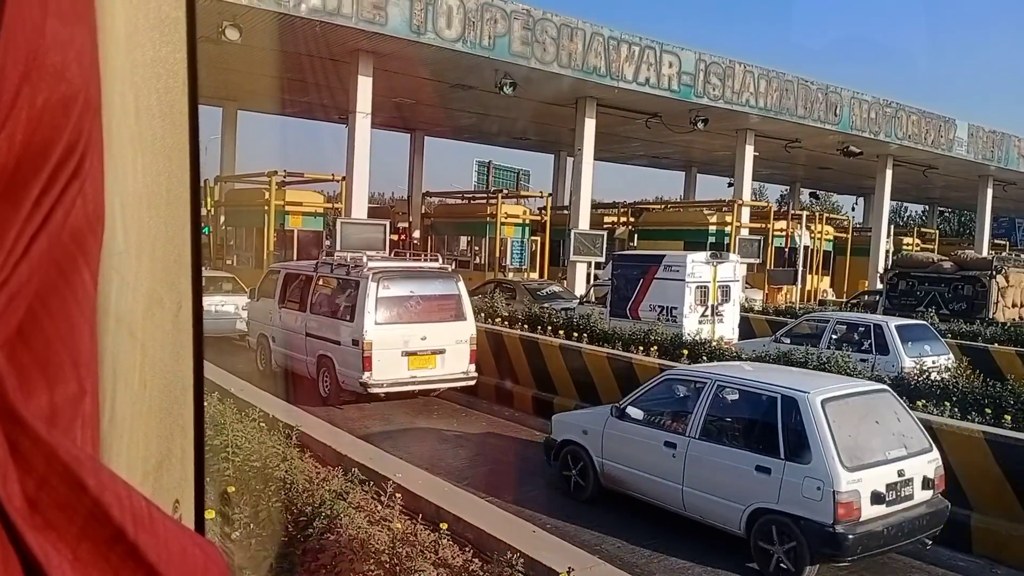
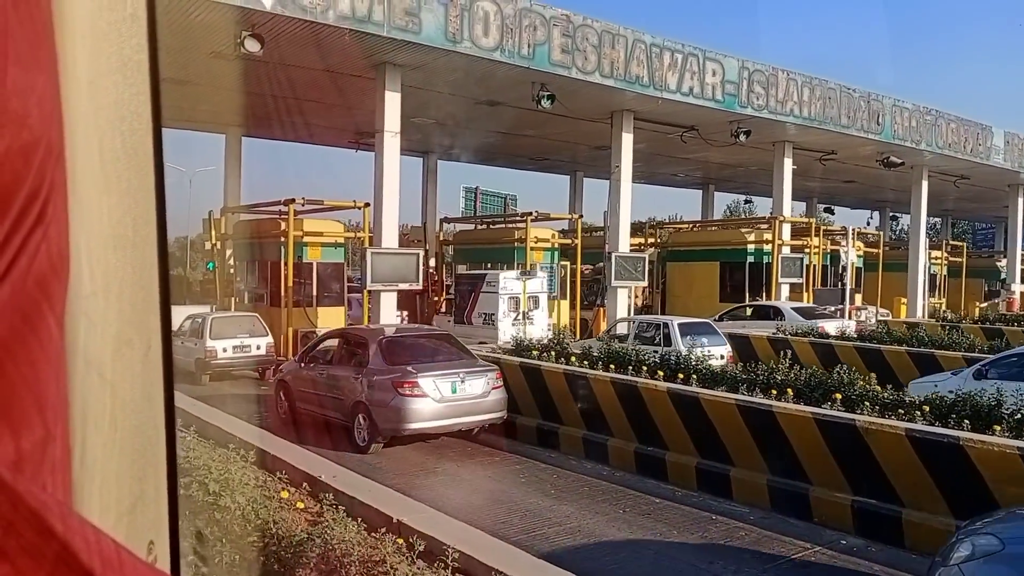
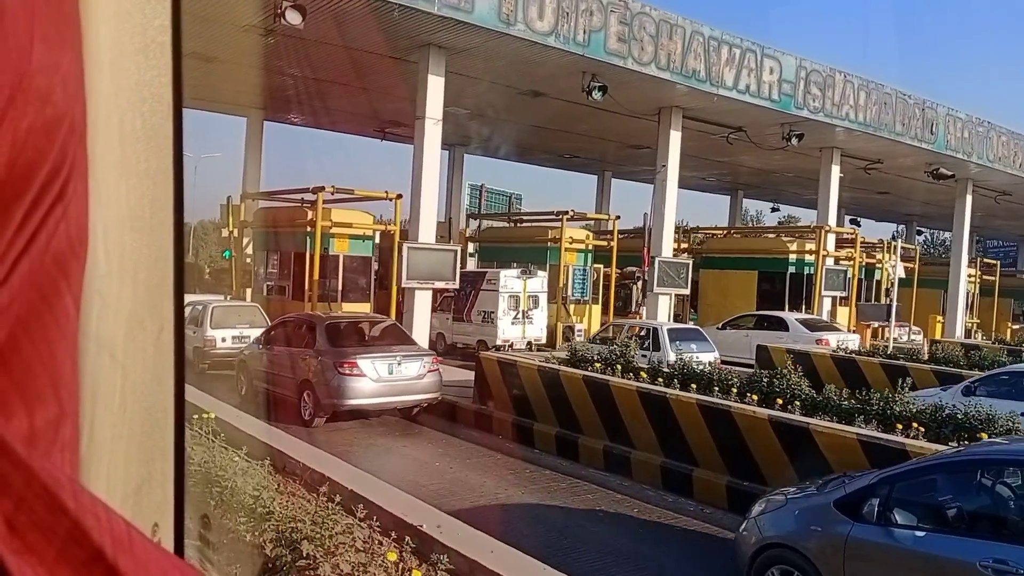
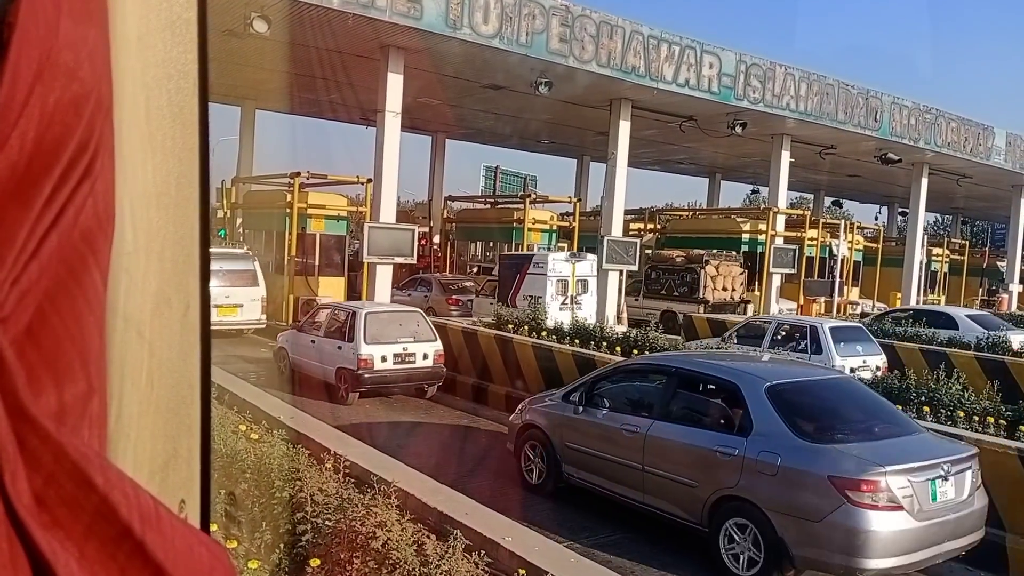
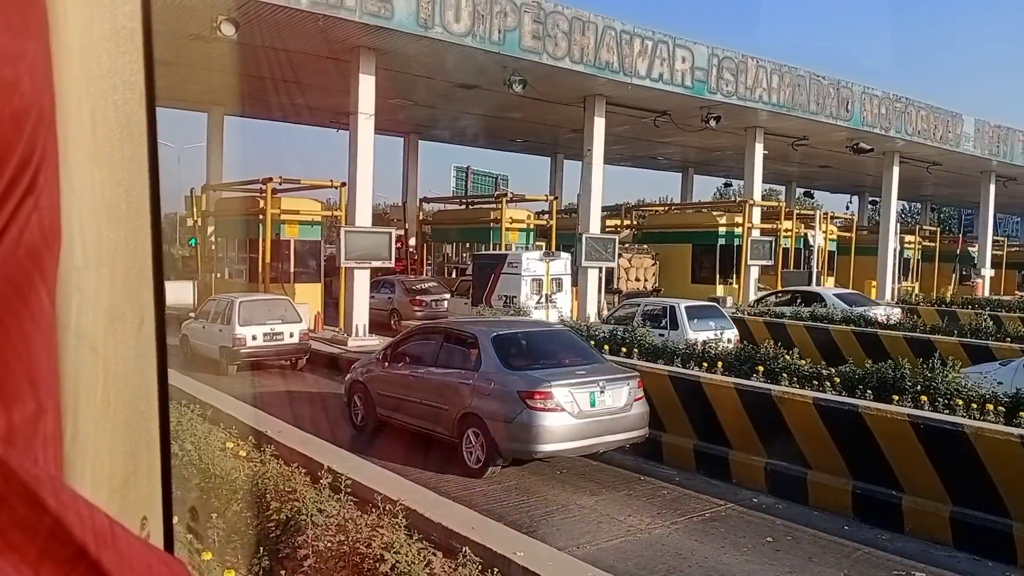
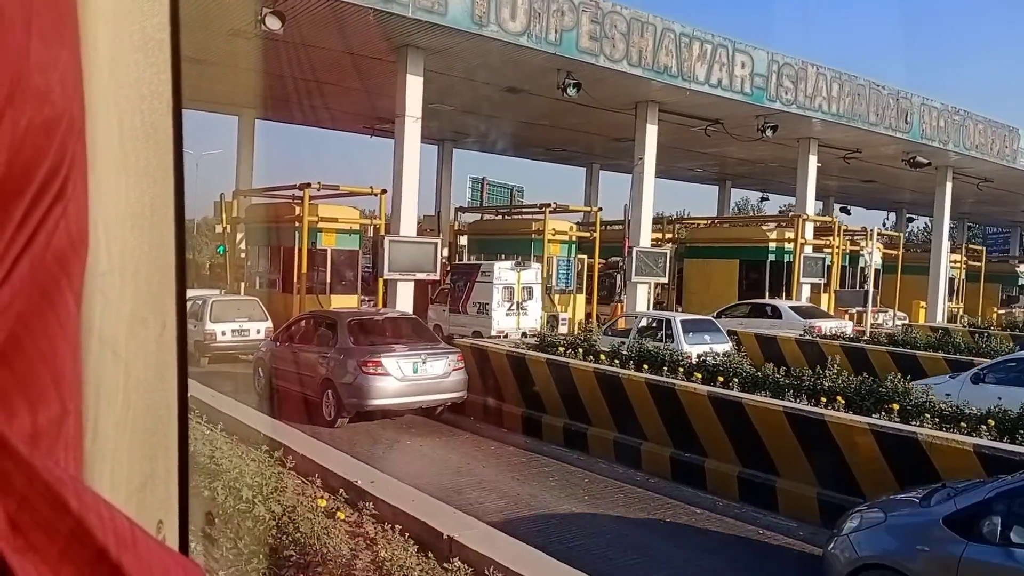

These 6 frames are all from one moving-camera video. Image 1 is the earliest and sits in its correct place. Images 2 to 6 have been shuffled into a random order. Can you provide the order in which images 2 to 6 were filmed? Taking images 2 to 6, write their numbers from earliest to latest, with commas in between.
4, 5, 2, 6, 3
